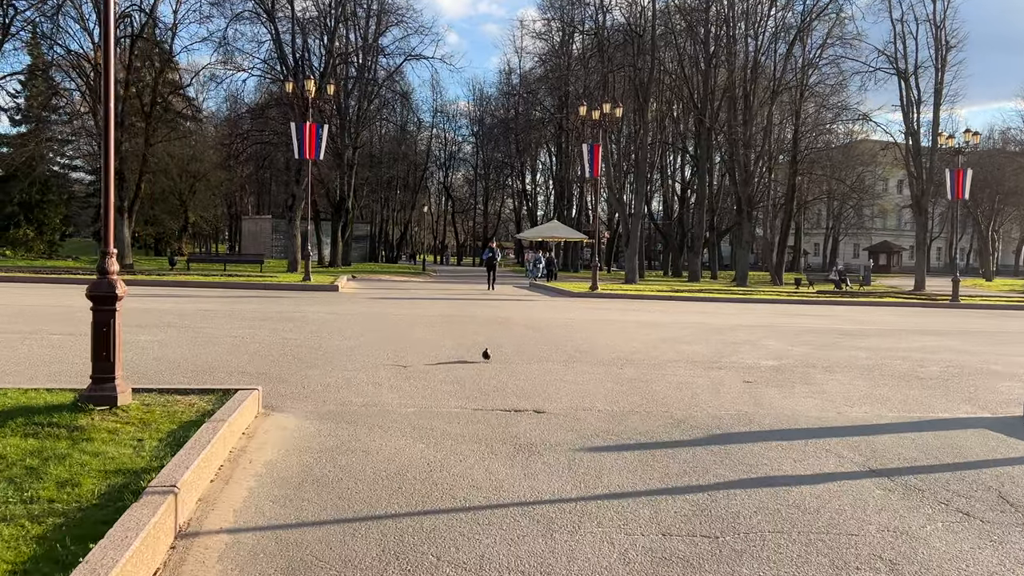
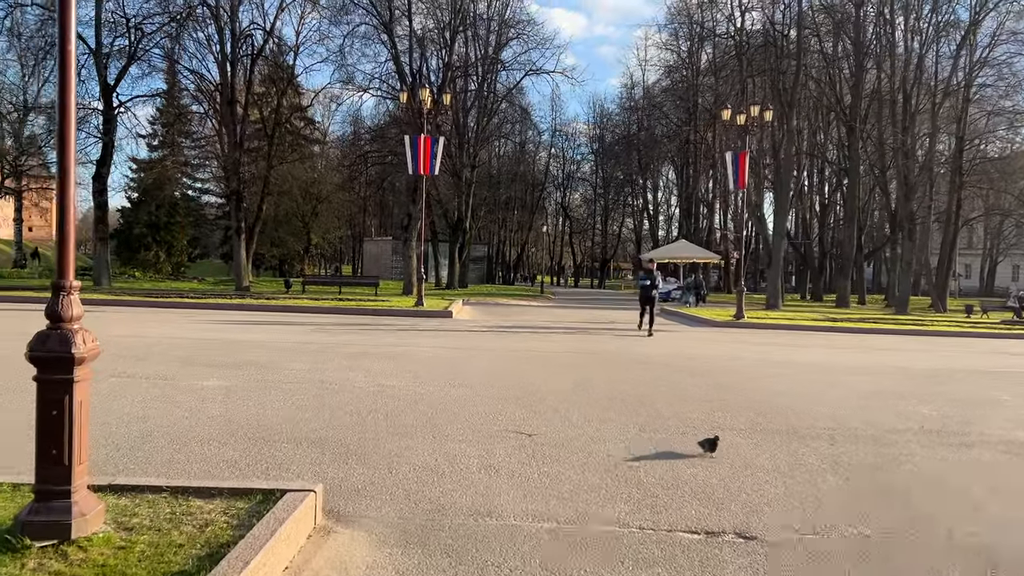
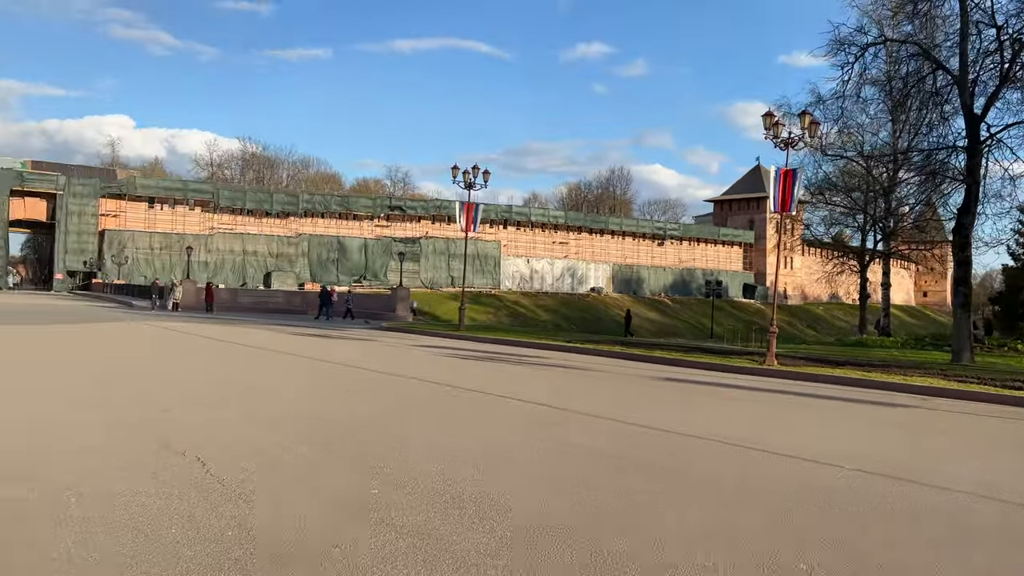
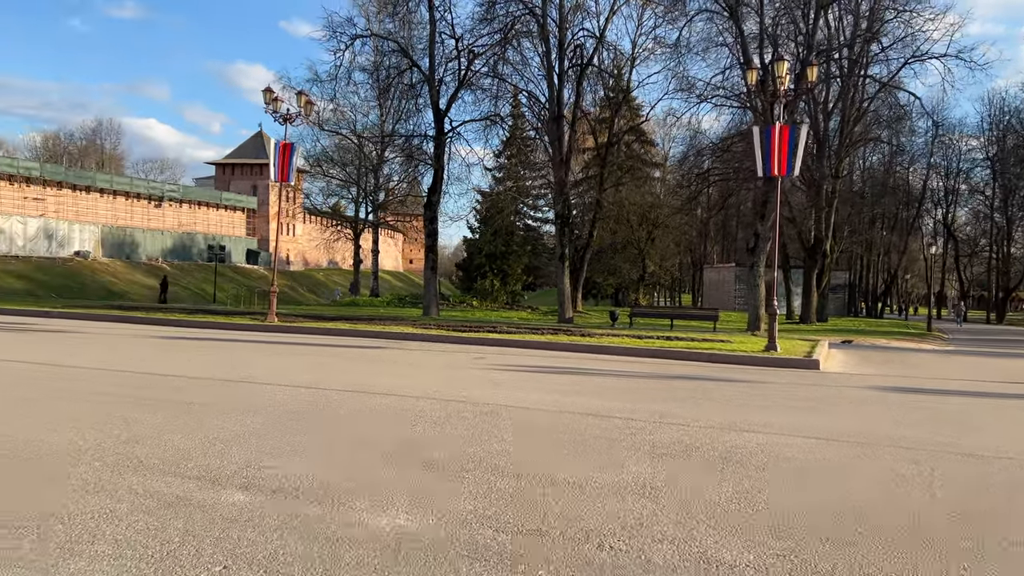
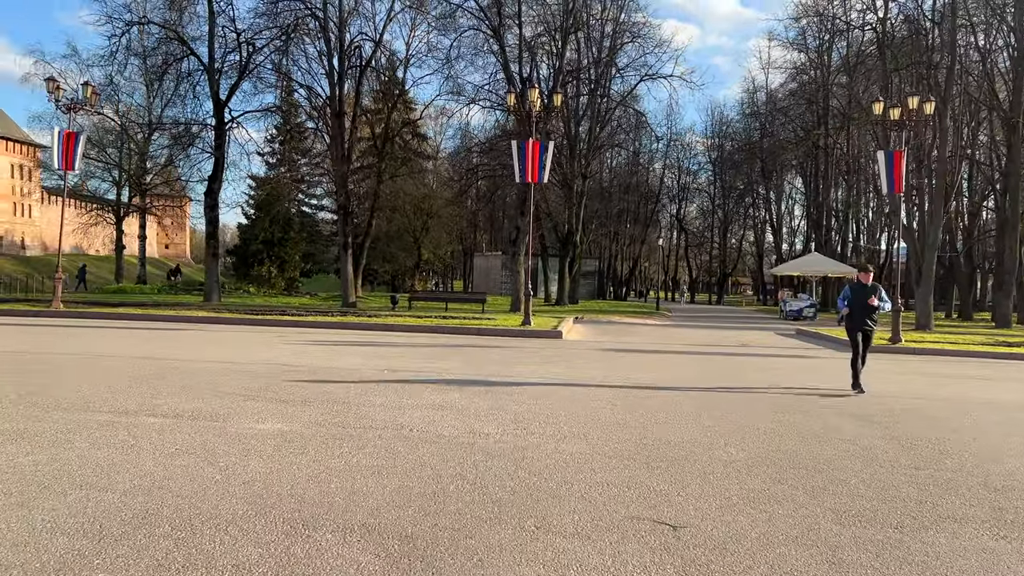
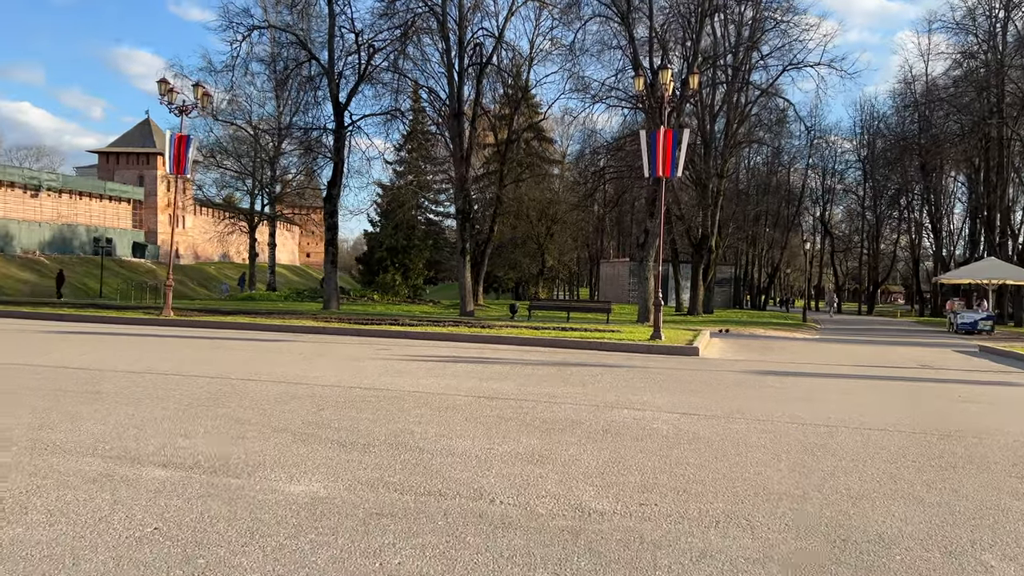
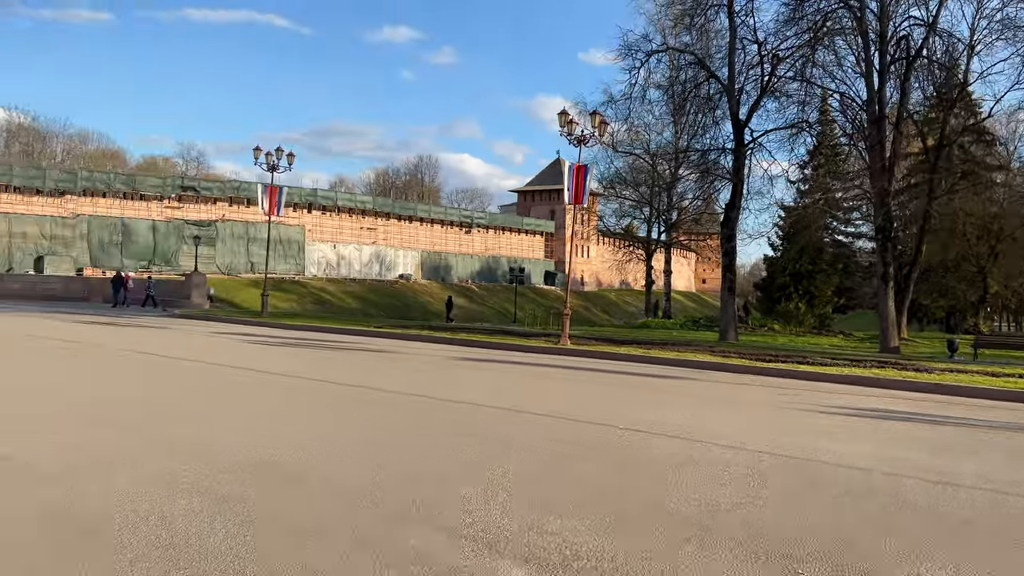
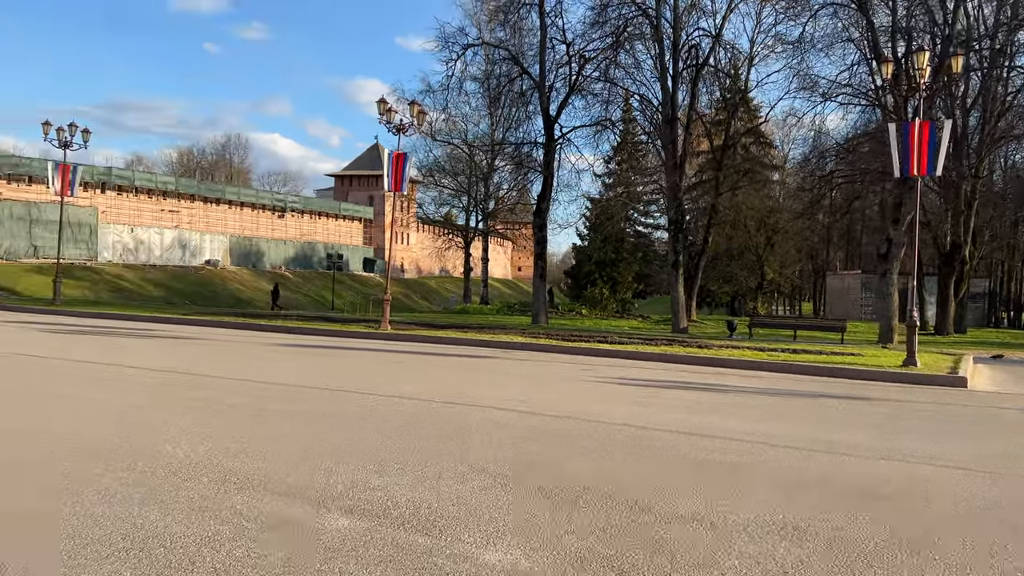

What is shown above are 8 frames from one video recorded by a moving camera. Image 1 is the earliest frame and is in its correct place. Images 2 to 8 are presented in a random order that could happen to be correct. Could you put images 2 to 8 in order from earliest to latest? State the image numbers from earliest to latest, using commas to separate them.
2, 5, 6, 4, 8, 7, 3
